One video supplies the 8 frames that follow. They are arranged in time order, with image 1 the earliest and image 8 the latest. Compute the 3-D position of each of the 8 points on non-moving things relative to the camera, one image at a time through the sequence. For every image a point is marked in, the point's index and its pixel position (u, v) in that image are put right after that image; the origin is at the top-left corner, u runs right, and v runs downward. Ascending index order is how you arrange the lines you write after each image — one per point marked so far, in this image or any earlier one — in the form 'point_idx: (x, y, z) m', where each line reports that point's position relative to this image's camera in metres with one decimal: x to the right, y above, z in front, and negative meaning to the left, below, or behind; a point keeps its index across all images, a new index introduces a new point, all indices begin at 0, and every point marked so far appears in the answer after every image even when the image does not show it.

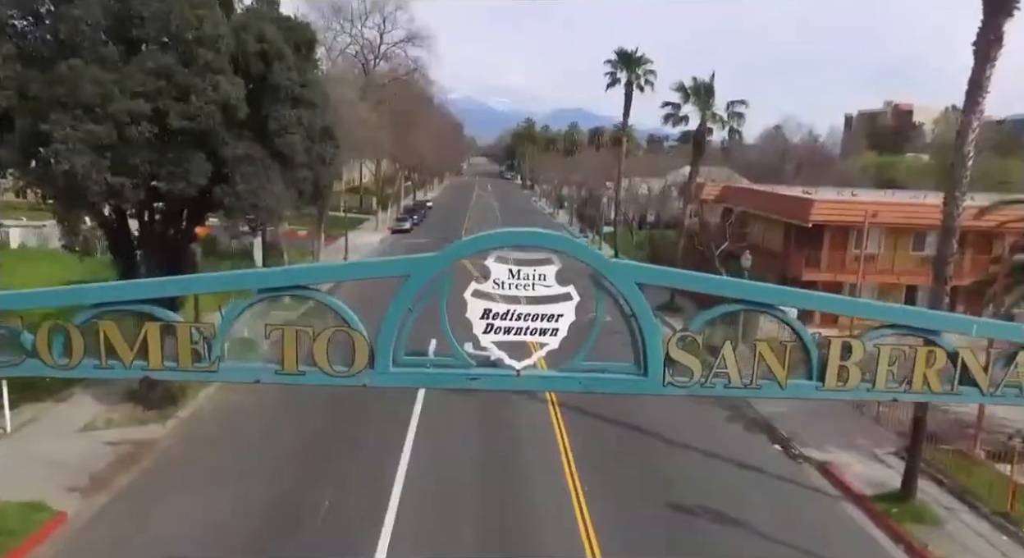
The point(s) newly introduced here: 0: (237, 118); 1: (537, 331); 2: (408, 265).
0: (-4.4, +2.5, +14.8) m
1: (+0.2, -0.5, +8.2) m
2: (-0.9, +0.1, +7.9) m
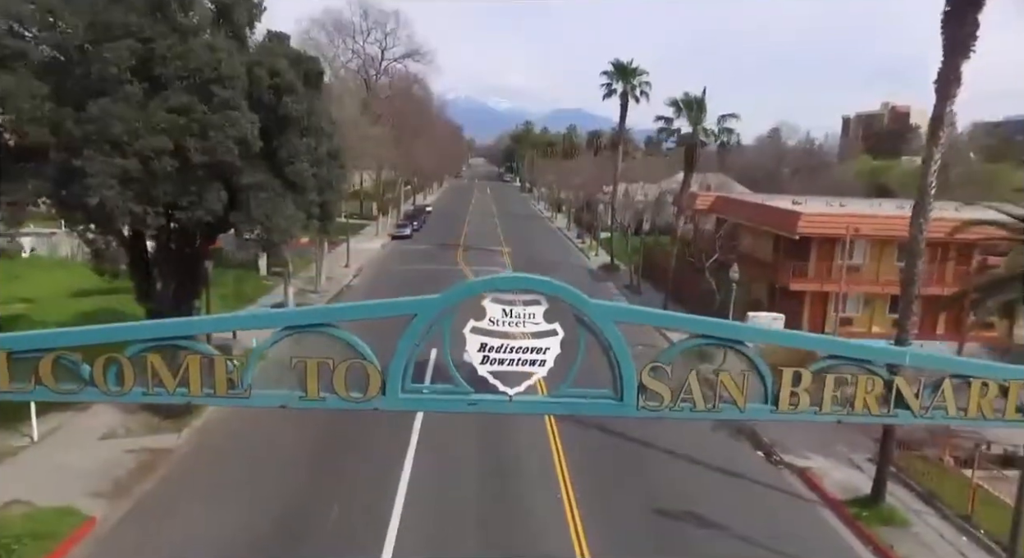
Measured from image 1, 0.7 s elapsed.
0: (-4.5, +2.2, +16.0) m
1: (+0.2, -0.8, +9.3) m
2: (-0.9, -0.3, +9.0) m
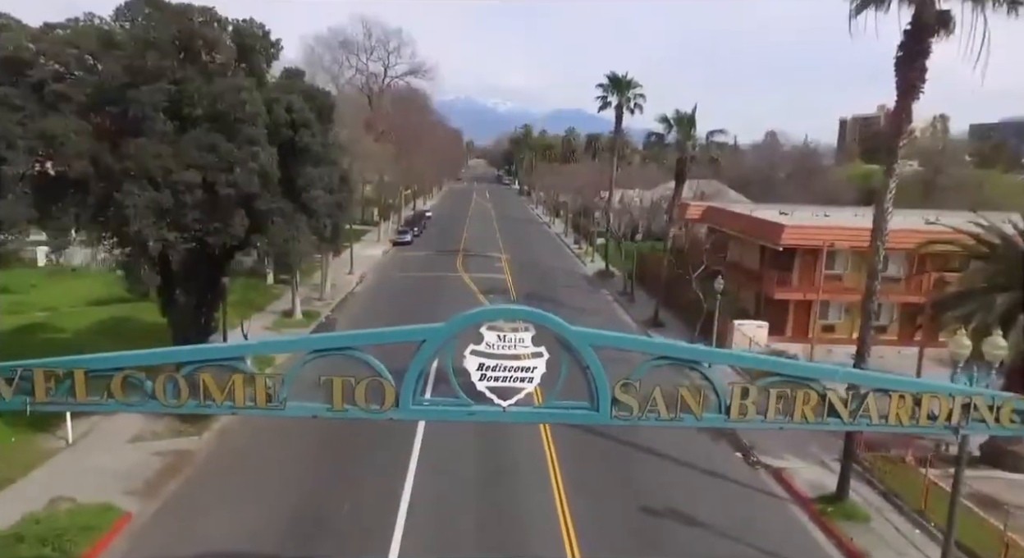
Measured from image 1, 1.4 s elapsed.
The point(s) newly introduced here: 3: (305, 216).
0: (-4.6, +1.9, +17.6) m
1: (+0.1, -1.2, +10.9) m
2: (-1.0, -0.6, +10.7) m
3: (-4.2, +1.3, +18.8) m
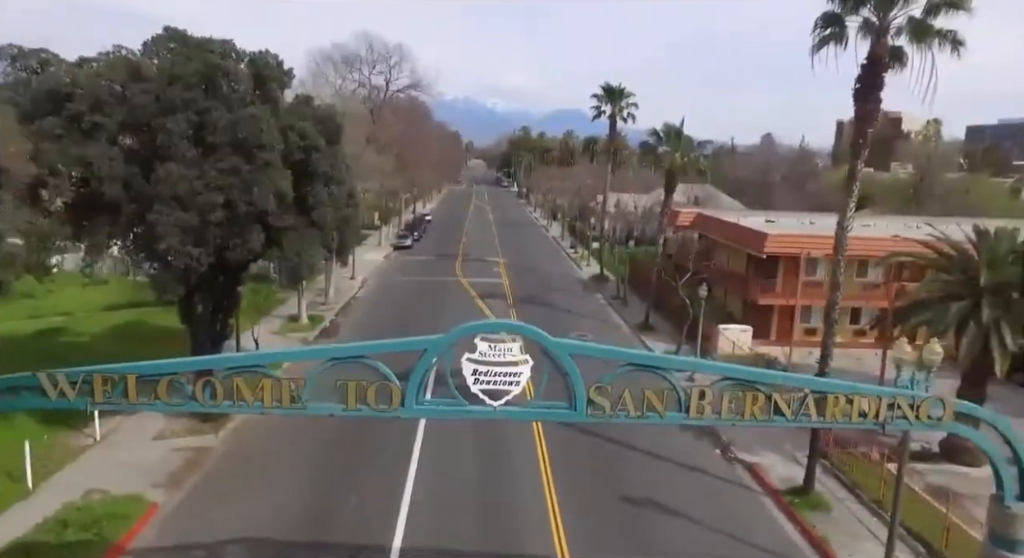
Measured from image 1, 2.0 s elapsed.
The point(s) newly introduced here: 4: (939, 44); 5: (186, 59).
0: (-4.7, +1.6, +19.2) m
1: (-0.1, -1.4, +12.6) m
2: (-1.2, -0.8, +12.3) m
3: (-4.3, +1.1, +20.4) m
4: (+8.1, +4.4, +17.8) m
5: (-6.7, +4.5, +18.8) m
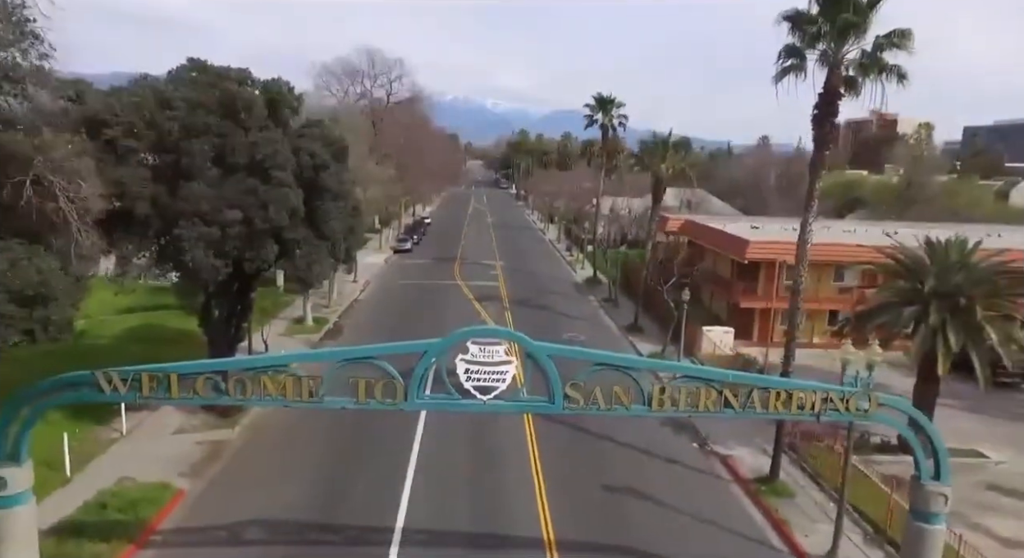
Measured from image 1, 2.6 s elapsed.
0: (-4.9, +1.4, +21.2) m
1: (-0.3, -1.6, +14.5) m
2: (-1.4, -1.0, +14.3) m
3: (-4.5, +0.9, +22.4) m
4: (+7.9, +4.3, +19.8) m
5: (-6.9, +4.3, +20.8) m
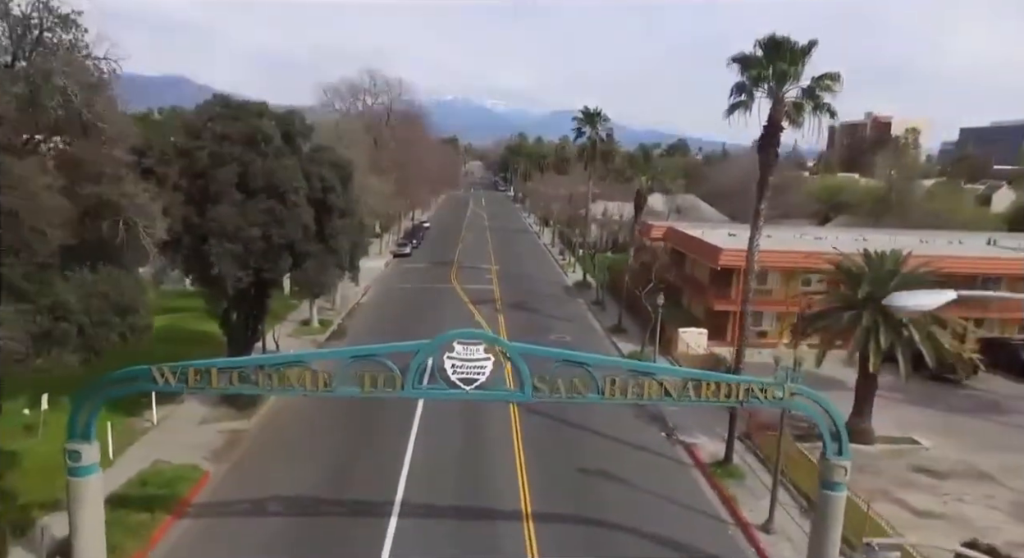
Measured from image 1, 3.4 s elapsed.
0: (-5.3, +1.2, +24.2) m
1: (-0.7, -1.8, +17.6) m
2: (-1.8, -1.2, +17.3) m
3: (-4.9, +0.7, +25.4) m
4: (+7.5, +4.0, +22.8) m
5: (-7.3, +4.1, +23.8) m
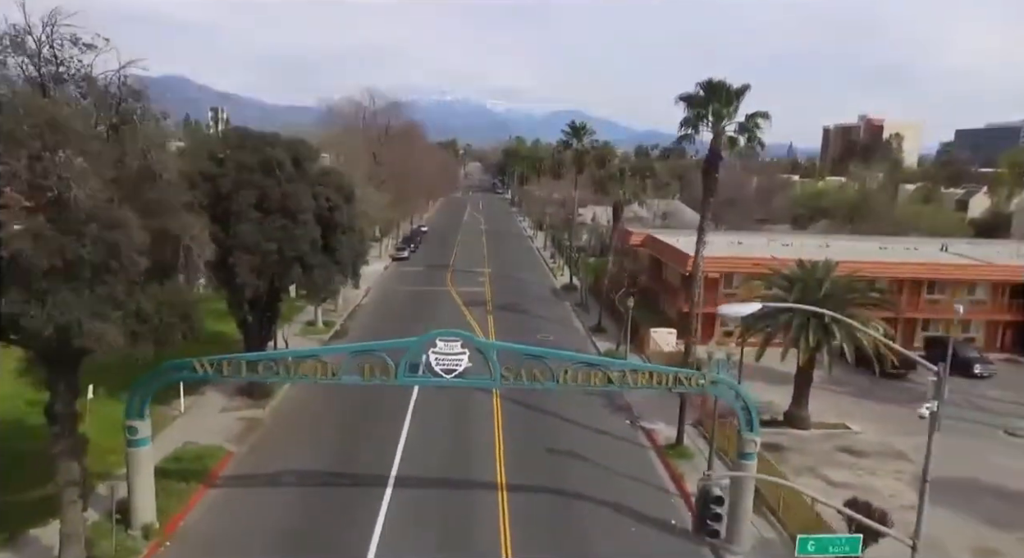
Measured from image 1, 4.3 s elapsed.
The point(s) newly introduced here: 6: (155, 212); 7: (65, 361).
0: (-5.9, +1.0, +28.1) m
1: (-1.3, -2.0, +21.5) m
2: (-2.4, -1.4, +21.2) m
3: (-5.6, +0.4, +29.4) m
4: (+6.9, +3.8, +26.8) m
5: (-7.9, +3.8, +27.8) m
6: (-6.3, +1.2, +16.6) m
7: (-8.0, -1.5, +16.6) m
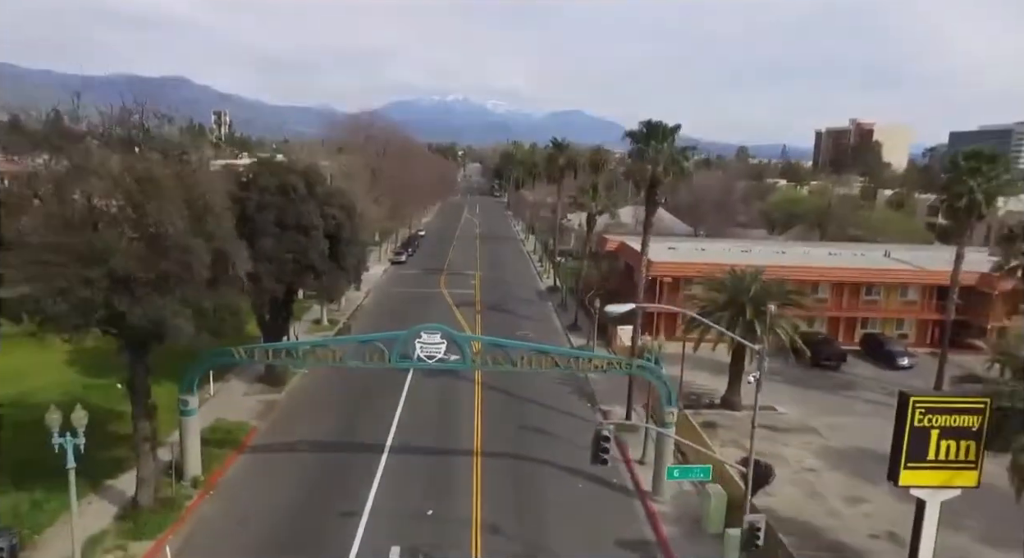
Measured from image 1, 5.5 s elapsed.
0: (-6.8, +0.8, +33.8) m
1: (-2.2, -2.2, +27.2) m
2: (-3.3, -1.6, +26.9) m
3: (-6.5, +0.3, +35.0) m
4: (+6.0, +3.7, +32.4) m
5: (-8.8, +3.7, +33.4) m
6: (-7.2, +1.0, +22.3) m
7: (-8.9, -1.6, +22.3) m
